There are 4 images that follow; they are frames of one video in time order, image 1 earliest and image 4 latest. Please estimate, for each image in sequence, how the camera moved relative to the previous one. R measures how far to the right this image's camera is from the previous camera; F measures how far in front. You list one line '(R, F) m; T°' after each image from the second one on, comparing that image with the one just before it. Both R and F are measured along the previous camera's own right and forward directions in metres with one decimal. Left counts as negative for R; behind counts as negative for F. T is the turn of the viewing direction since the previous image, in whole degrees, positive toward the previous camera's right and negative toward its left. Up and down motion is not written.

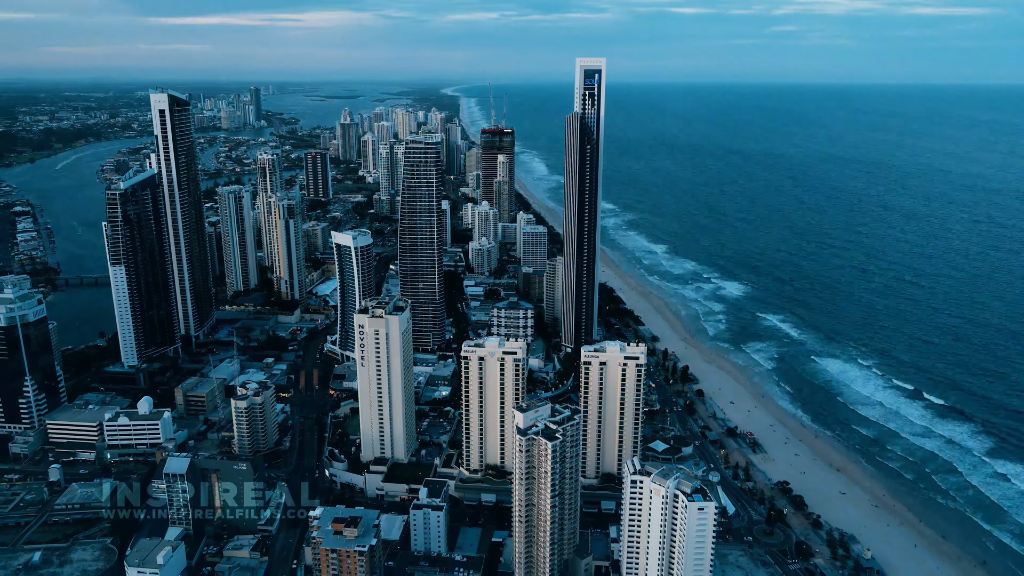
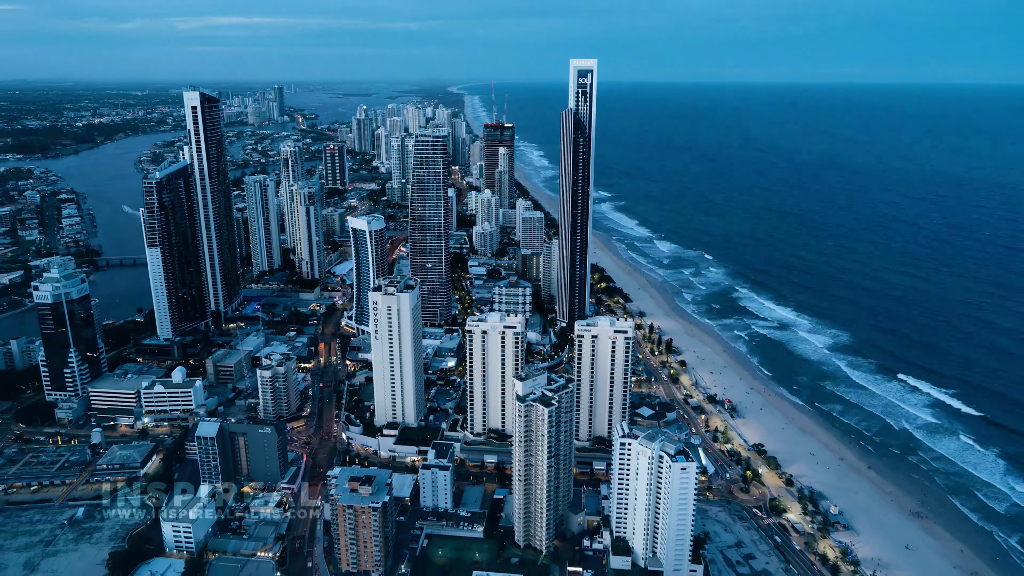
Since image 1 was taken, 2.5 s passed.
(-0.1, -2.9) m; 0°
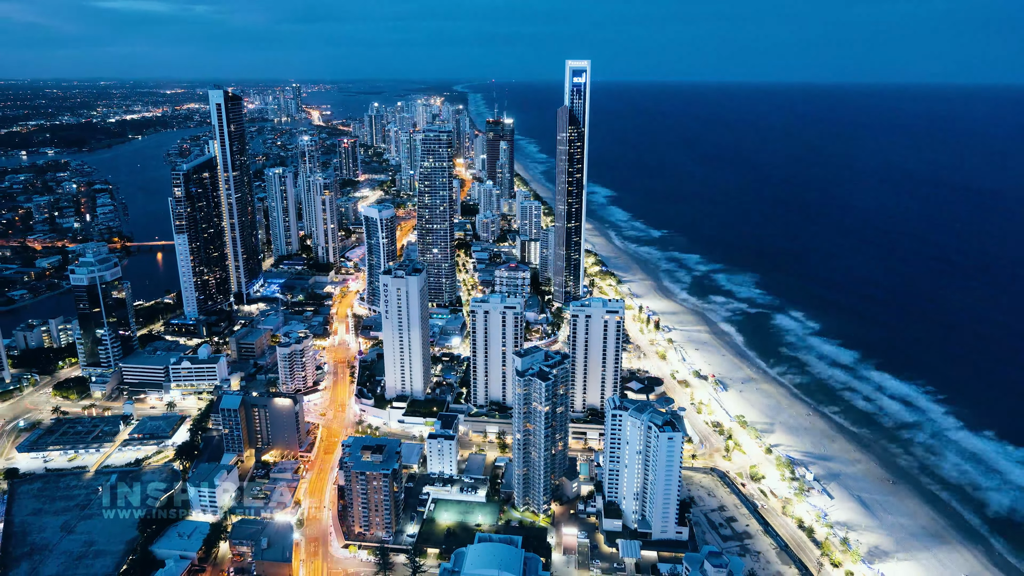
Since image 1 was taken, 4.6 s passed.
(-0.1, -2.7) m; 0°
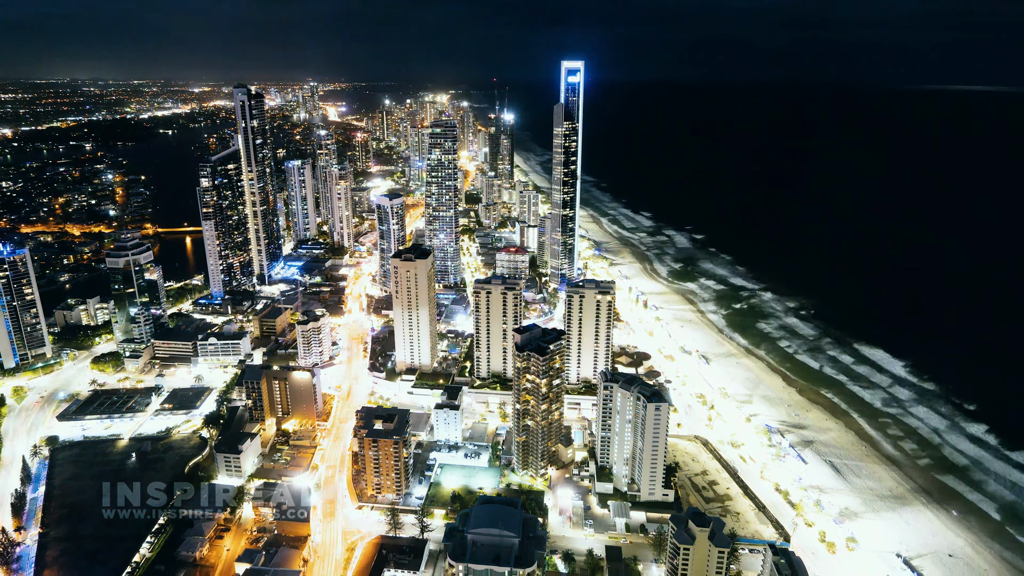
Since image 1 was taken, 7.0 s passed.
(-0.1, -3.1) m; 0°
